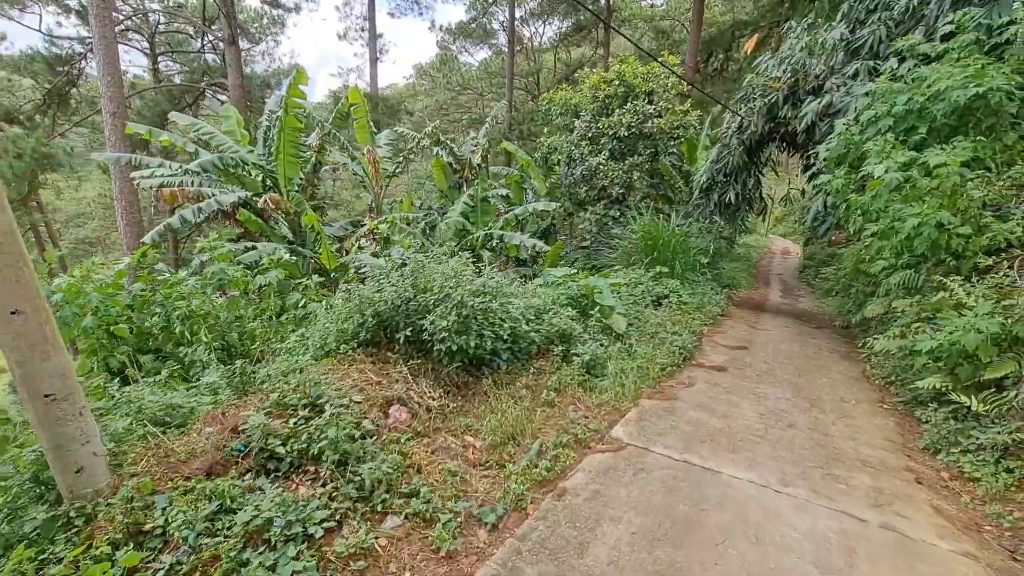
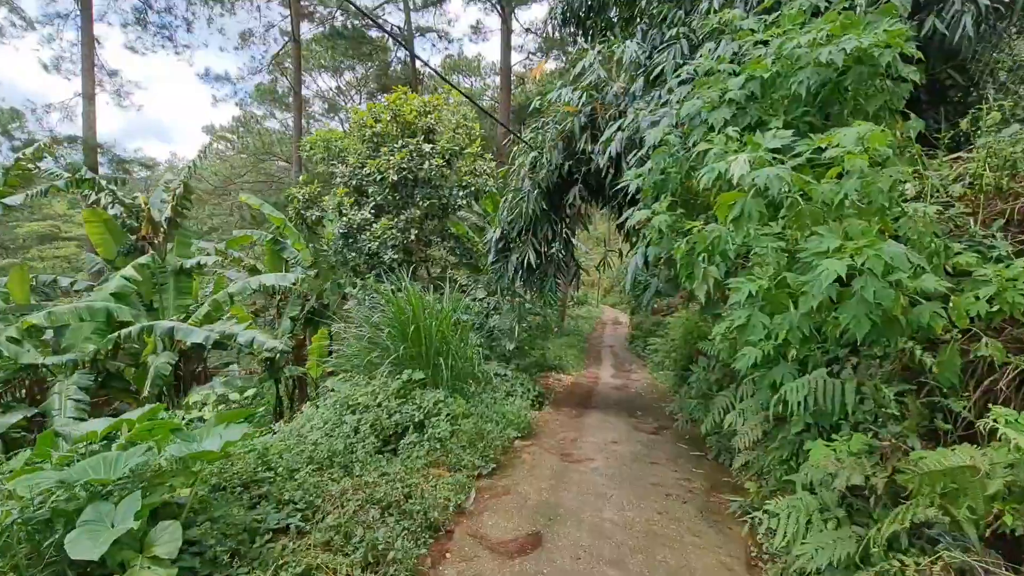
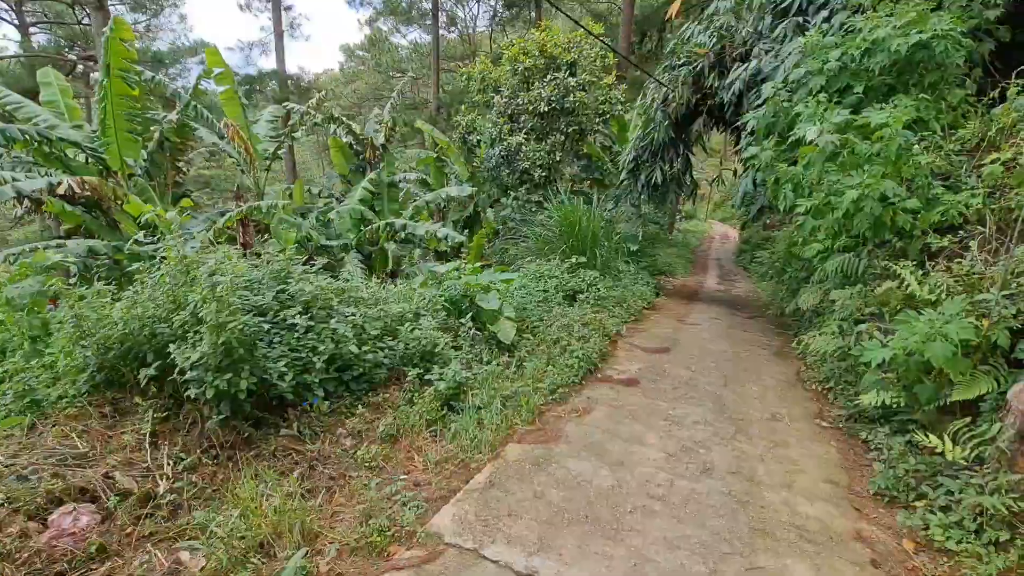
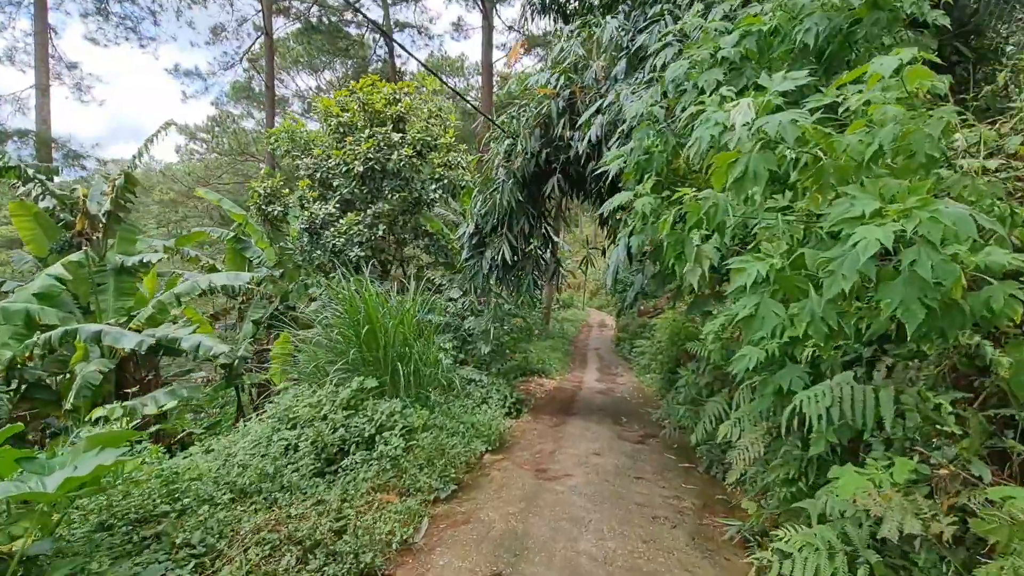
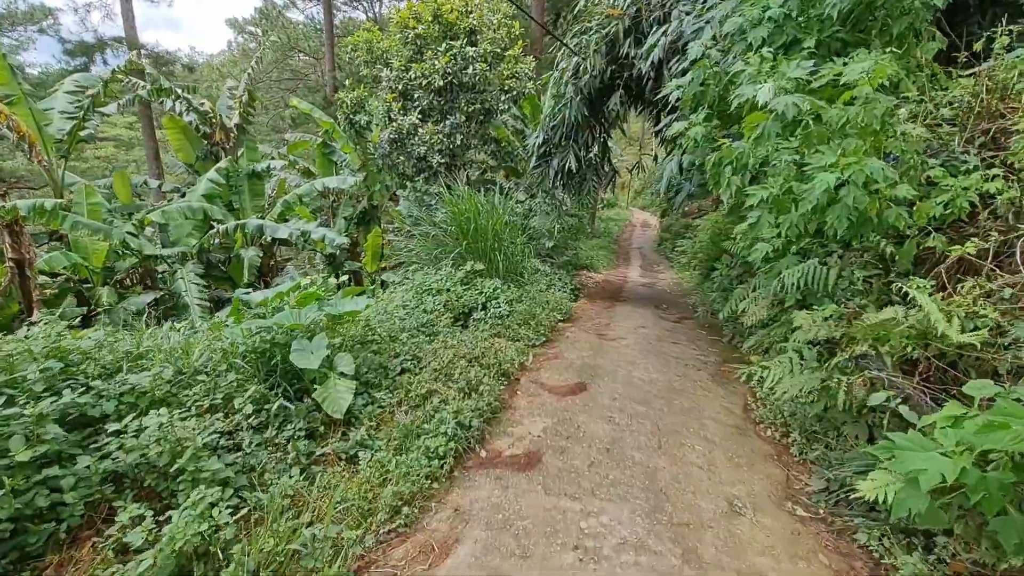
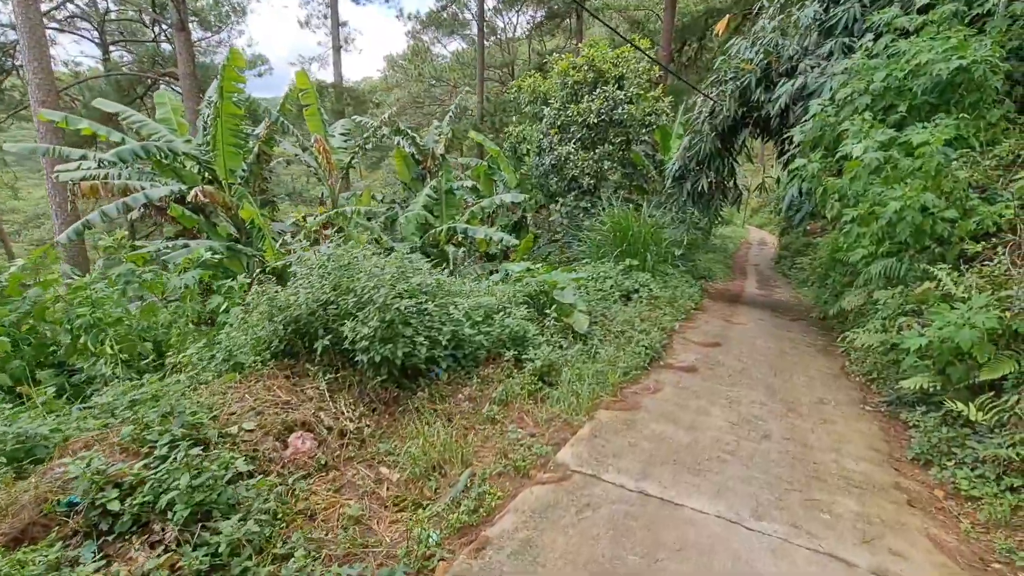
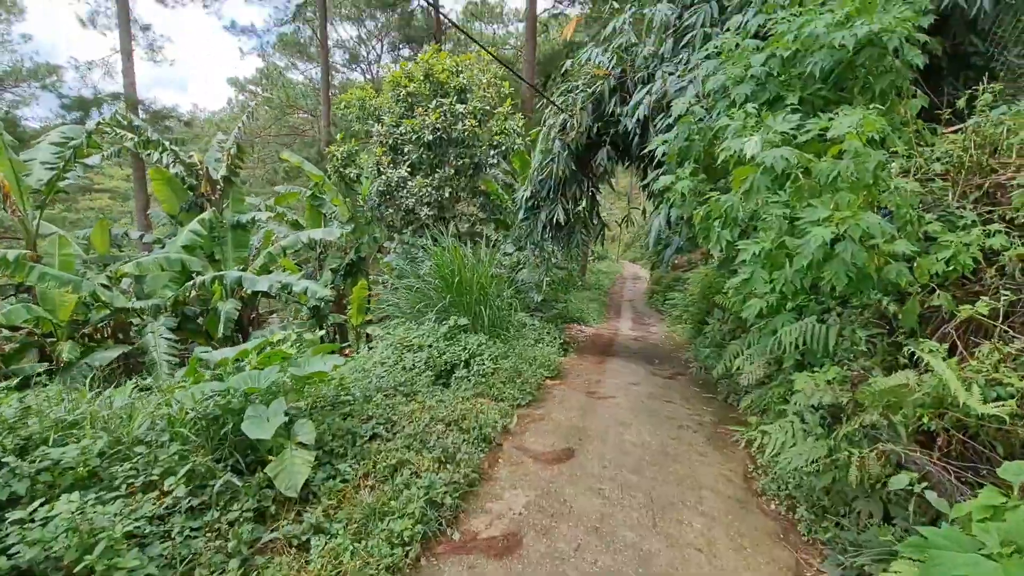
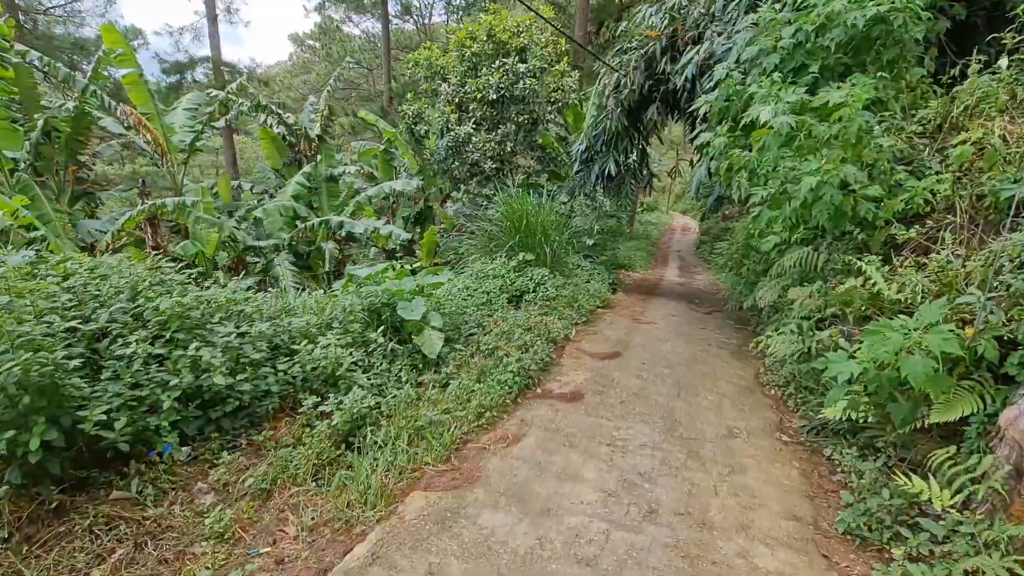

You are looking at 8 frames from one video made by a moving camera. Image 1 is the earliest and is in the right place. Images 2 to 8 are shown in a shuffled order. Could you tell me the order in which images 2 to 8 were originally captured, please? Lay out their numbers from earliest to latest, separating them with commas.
6, 3, 8, 5, 7, 2, 4
